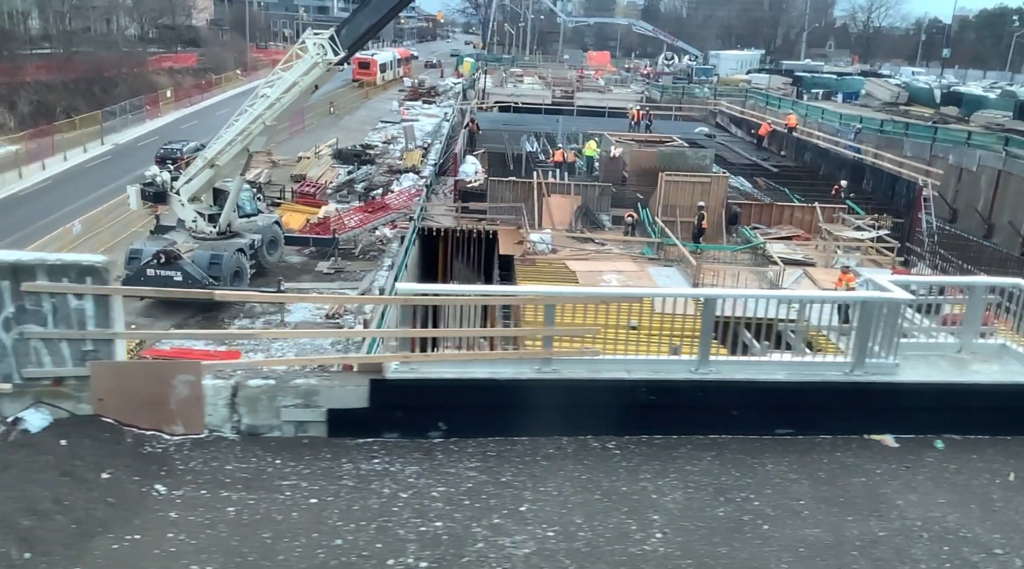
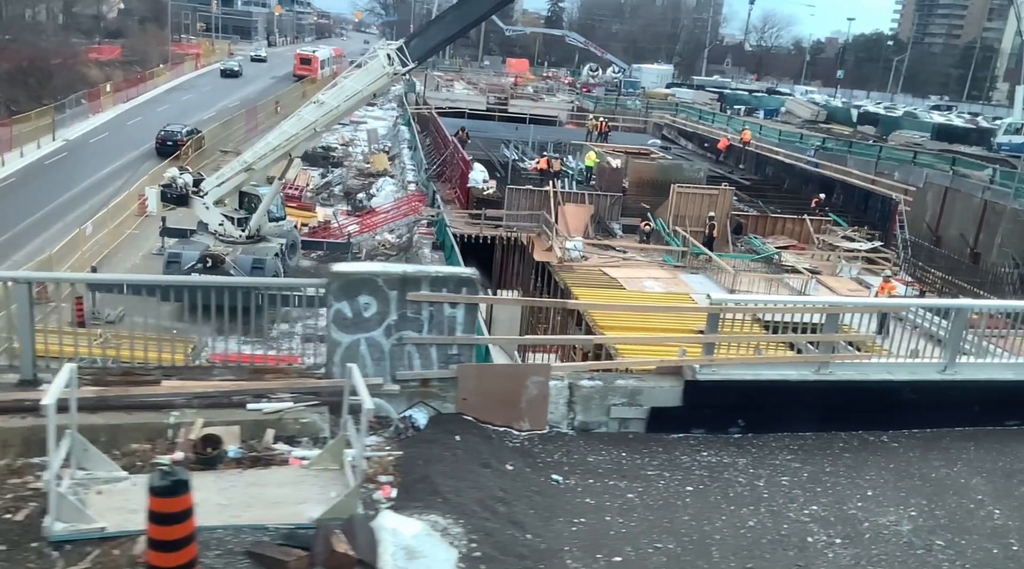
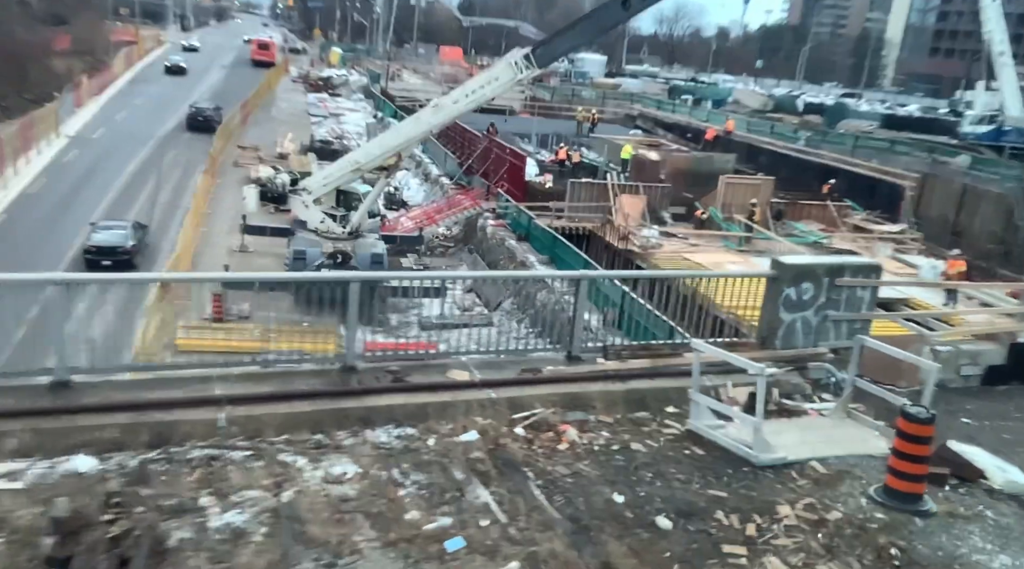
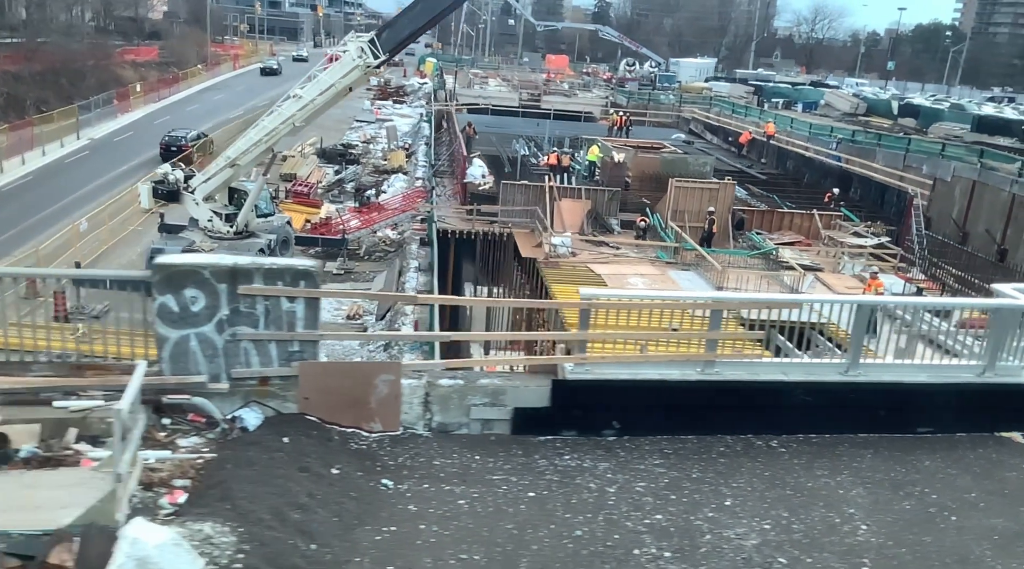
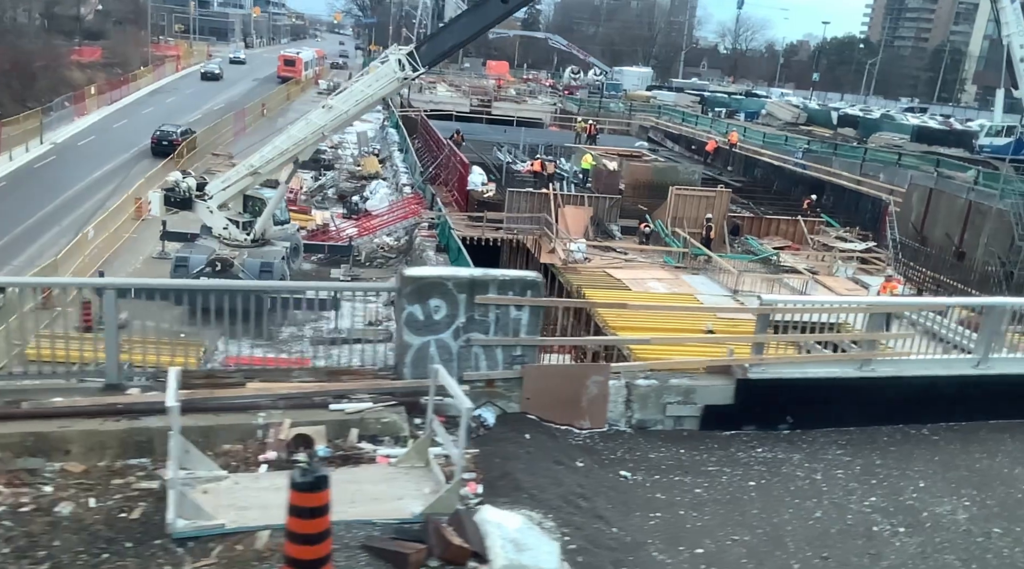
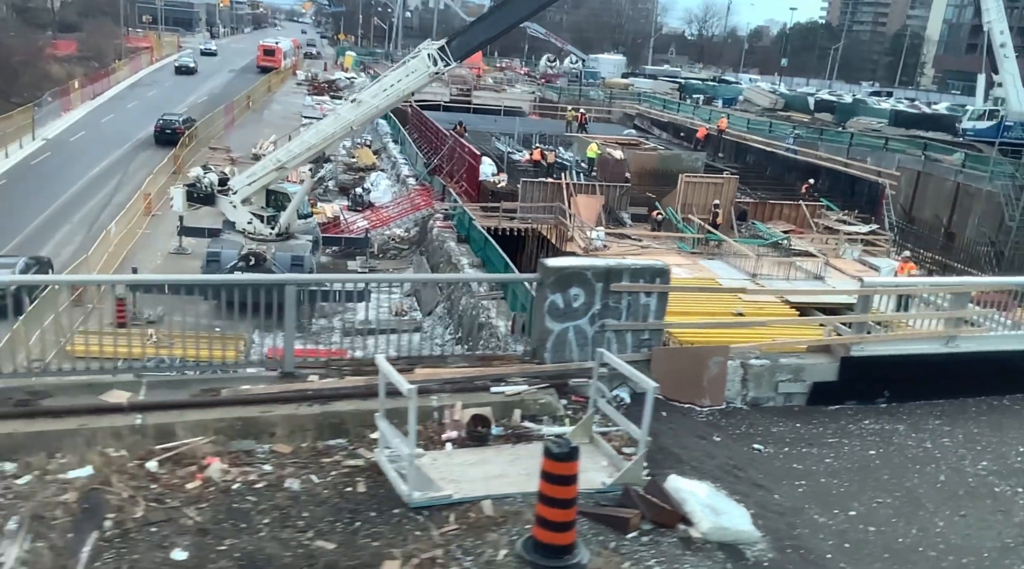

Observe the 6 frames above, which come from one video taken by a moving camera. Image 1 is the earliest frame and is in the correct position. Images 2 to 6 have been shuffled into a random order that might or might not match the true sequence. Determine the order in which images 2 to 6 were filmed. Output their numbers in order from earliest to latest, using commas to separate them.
4, 2, 5, 6, 3
